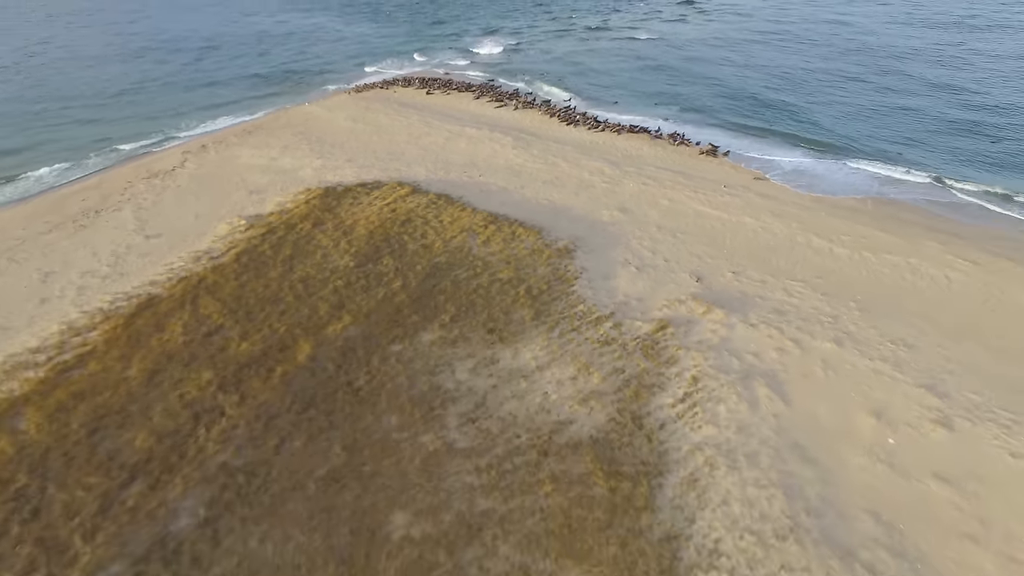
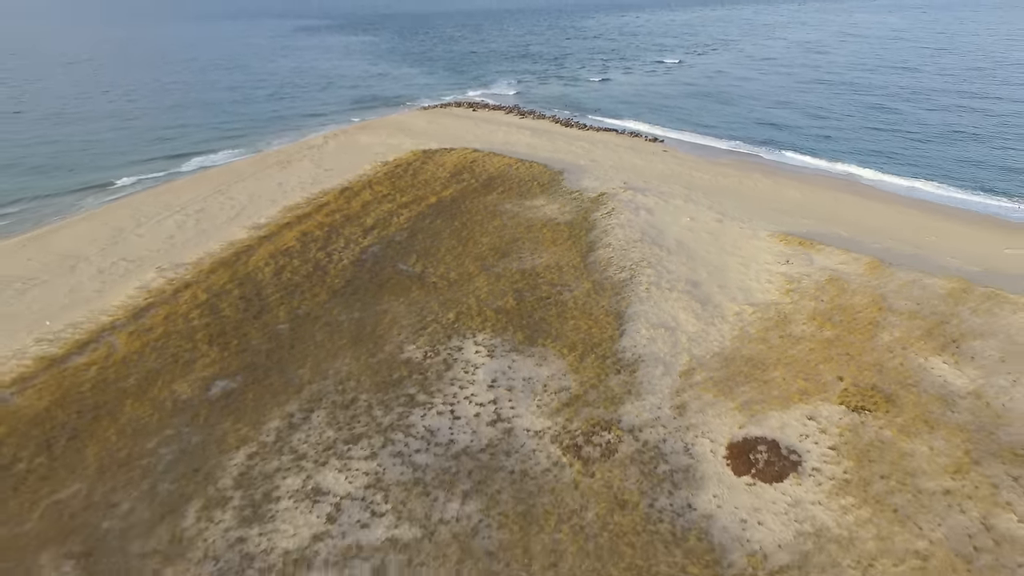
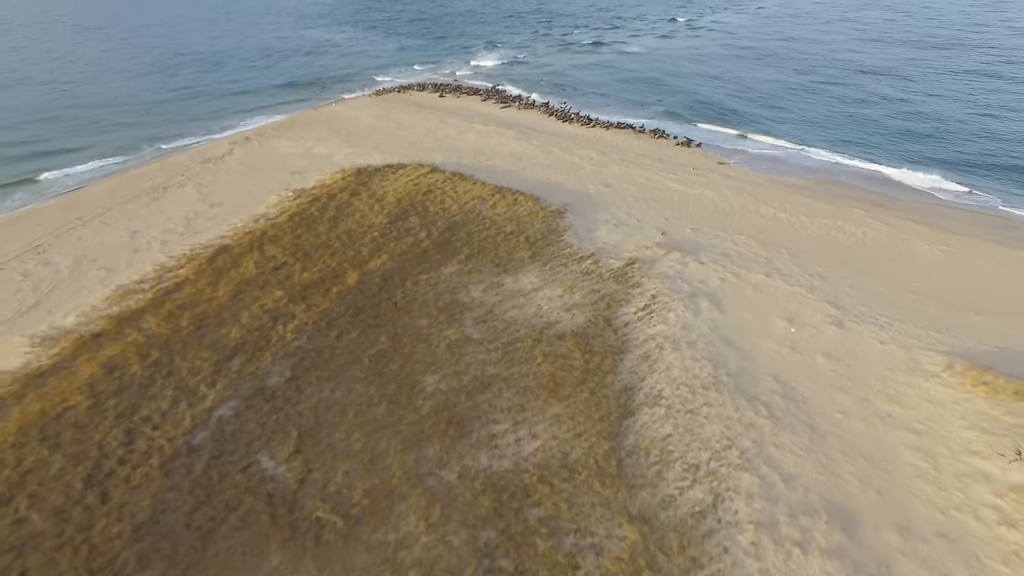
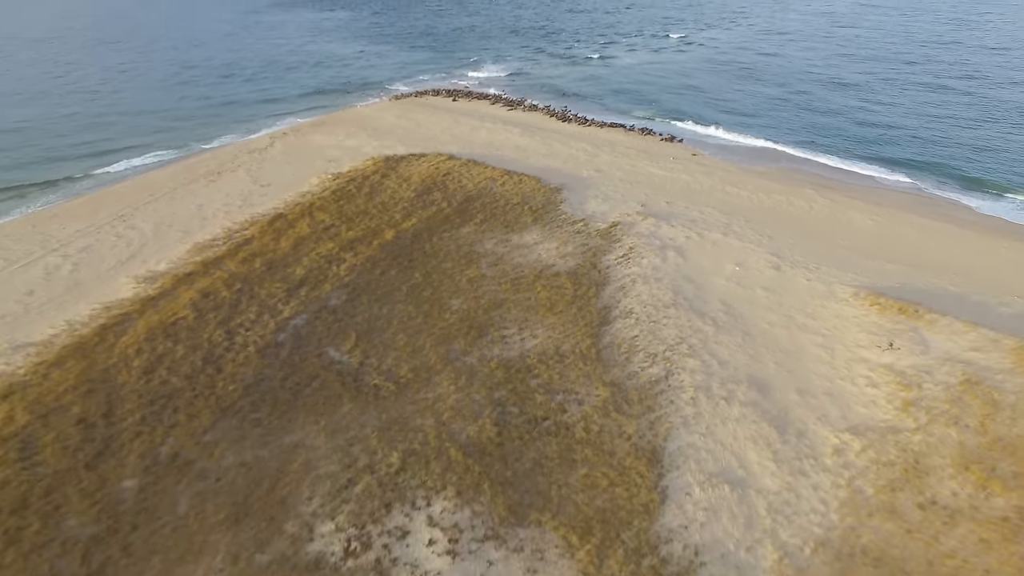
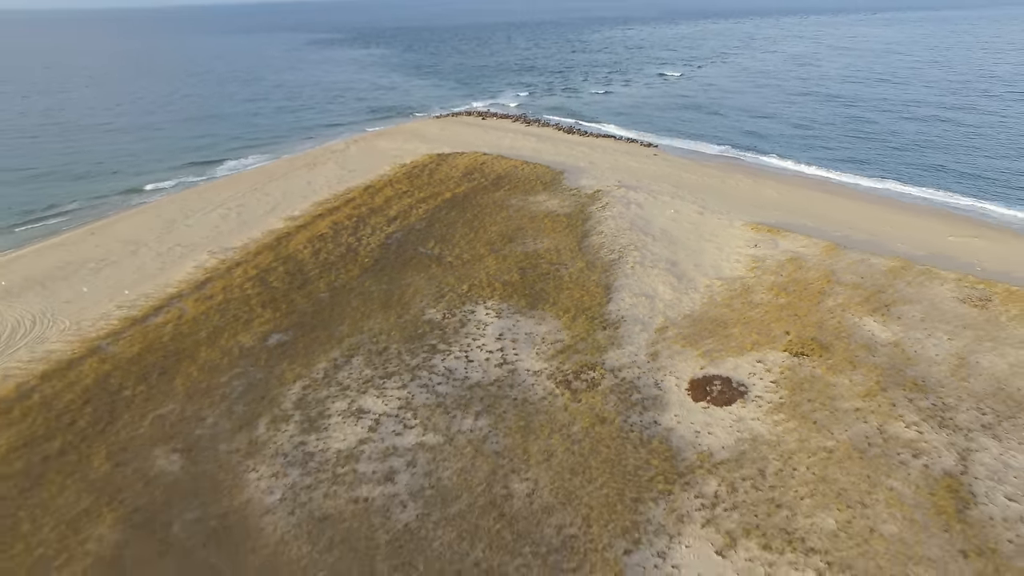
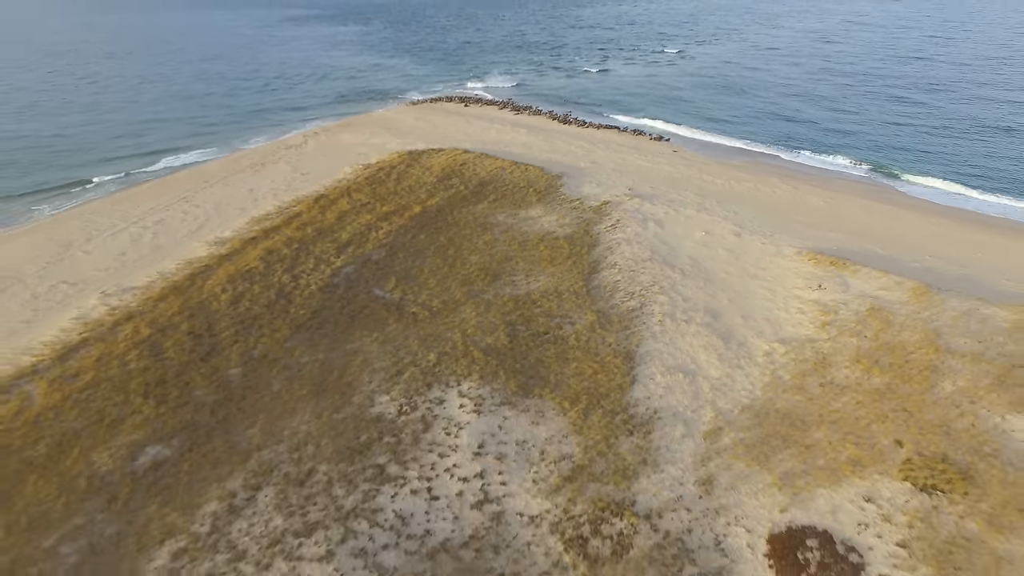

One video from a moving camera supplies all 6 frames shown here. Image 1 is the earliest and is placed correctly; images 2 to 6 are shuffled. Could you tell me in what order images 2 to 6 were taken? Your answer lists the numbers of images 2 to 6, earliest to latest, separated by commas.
3, 4, 6, 2, 5
